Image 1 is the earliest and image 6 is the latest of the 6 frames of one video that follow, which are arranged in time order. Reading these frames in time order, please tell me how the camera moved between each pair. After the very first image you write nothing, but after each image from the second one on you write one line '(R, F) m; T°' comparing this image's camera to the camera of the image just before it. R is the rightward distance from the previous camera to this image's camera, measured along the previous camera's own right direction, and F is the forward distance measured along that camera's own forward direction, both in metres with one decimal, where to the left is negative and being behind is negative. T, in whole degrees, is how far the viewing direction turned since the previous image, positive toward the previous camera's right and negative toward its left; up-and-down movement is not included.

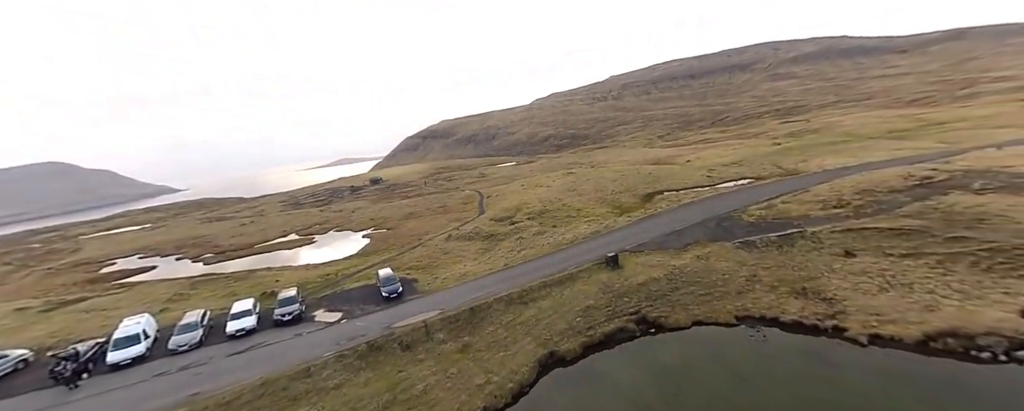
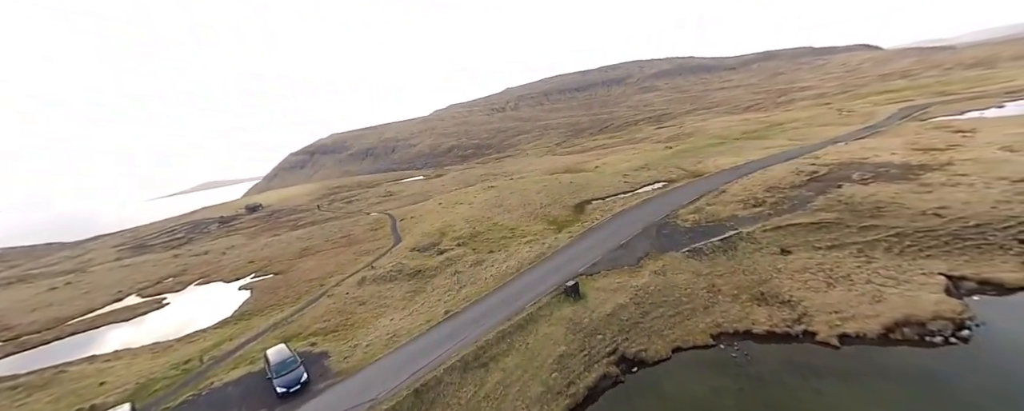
(-1.4, +4.0) m; +15°
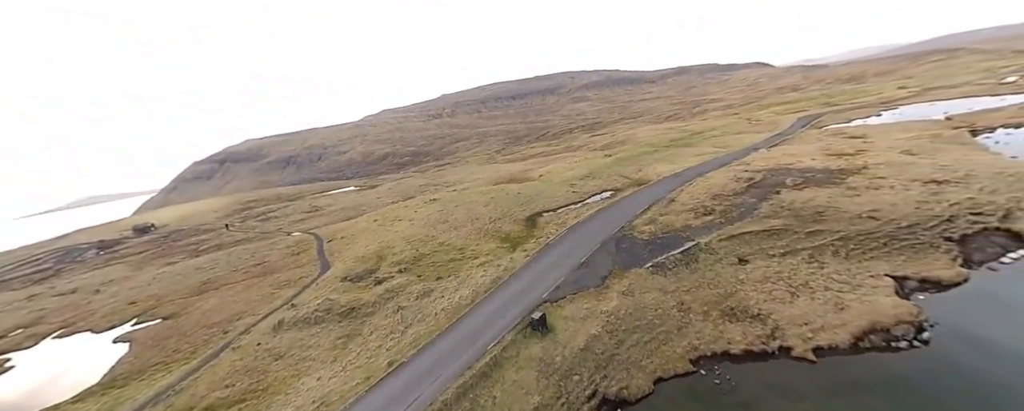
(-0.6, +2.7) m; +10°
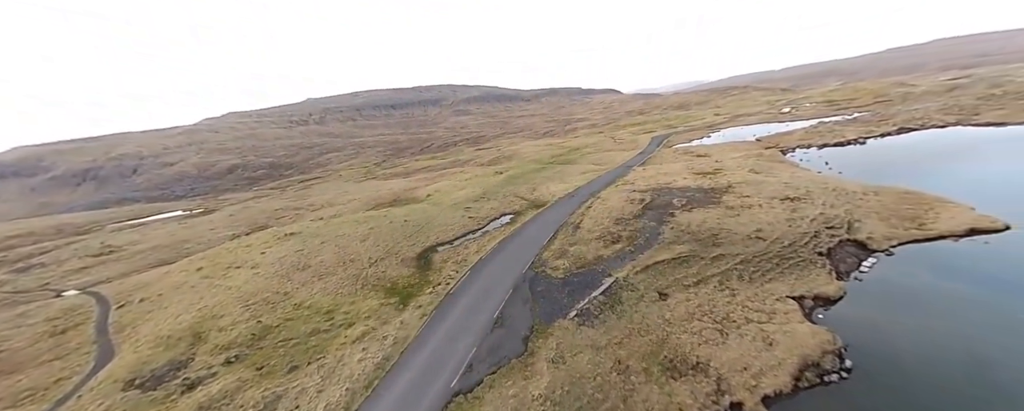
(0.0, +5.1) m; +20°
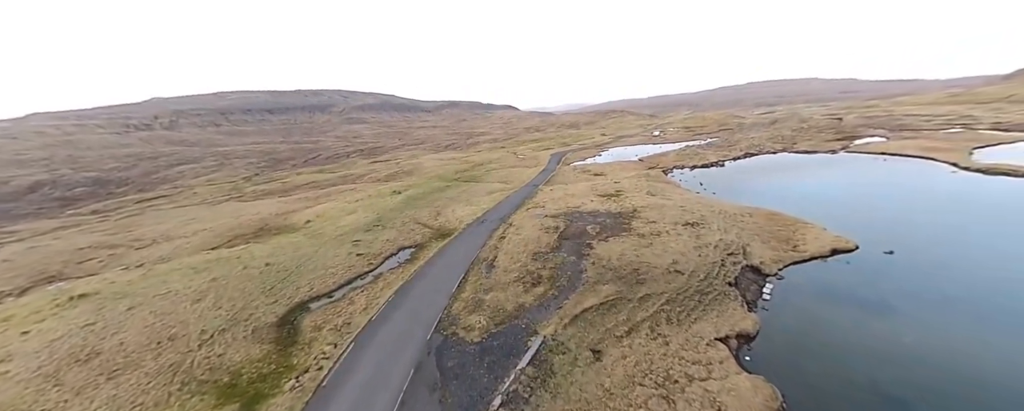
(+0.3, +4.3) m; +17°
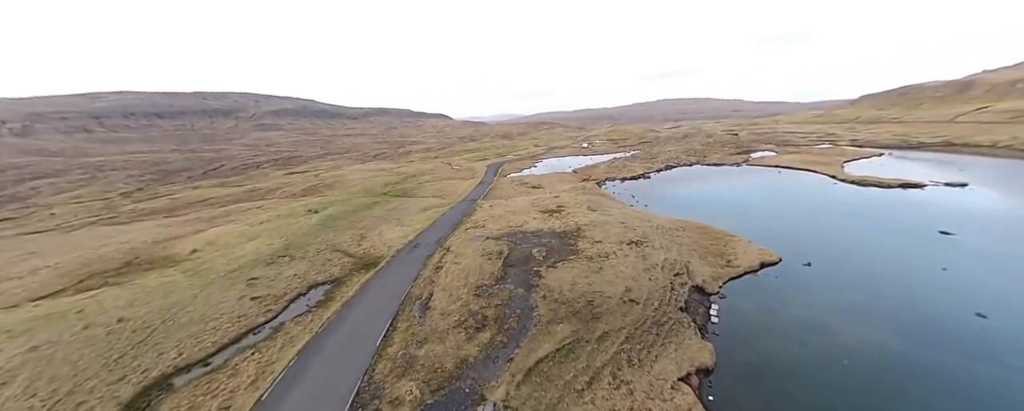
(0.0, +3.0) m; +11°
